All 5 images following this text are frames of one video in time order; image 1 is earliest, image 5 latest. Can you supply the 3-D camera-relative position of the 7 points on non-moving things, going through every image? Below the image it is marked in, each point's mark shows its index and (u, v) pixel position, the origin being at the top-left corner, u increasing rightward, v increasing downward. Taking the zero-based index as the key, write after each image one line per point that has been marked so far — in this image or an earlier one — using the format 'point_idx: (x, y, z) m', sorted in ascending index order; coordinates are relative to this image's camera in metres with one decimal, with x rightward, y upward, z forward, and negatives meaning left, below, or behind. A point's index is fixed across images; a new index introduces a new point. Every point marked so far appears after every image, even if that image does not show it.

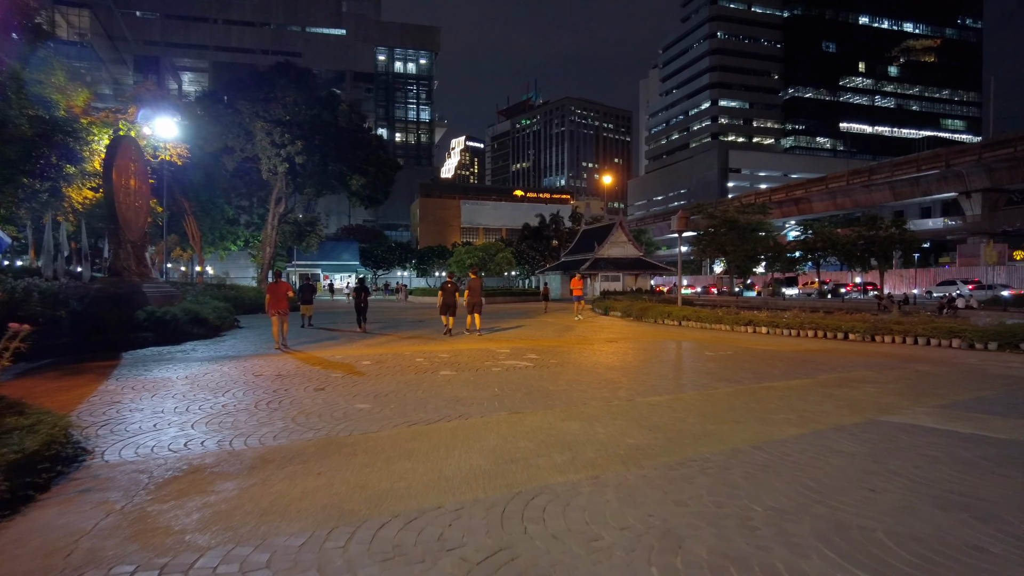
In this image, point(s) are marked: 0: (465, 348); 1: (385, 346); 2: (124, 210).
0: (-0.9, -1.1, +12.6) m
1: (-2.6, -1.2, +13.1) m
2: (-9.6, +1.9, +16.2) m
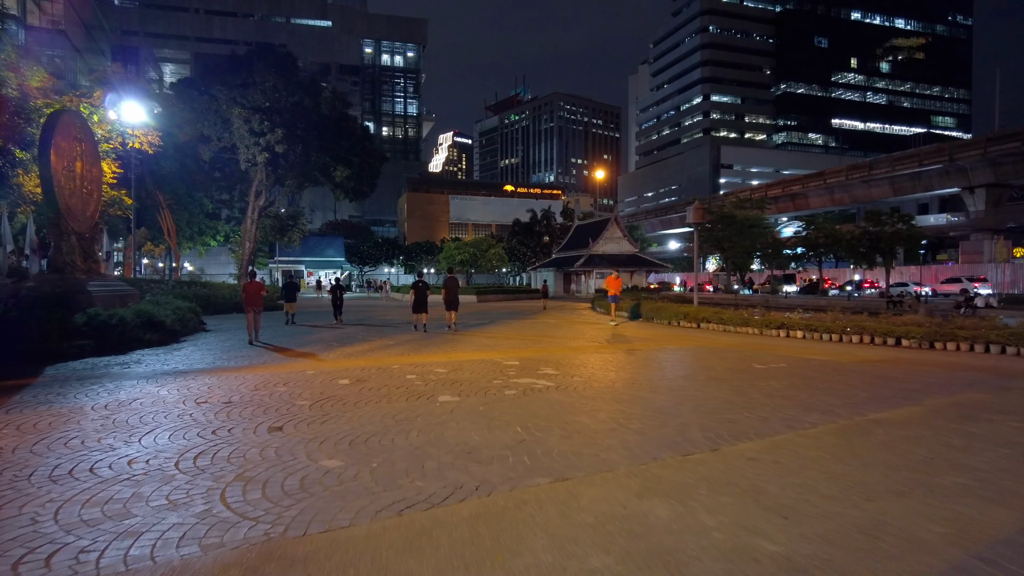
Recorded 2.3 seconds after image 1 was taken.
0: (-0.8, -1.1, +10.5) m
1: (-2.5, -1.2, +11.0) m
2: (-9.6, +1.9, +14.0) m
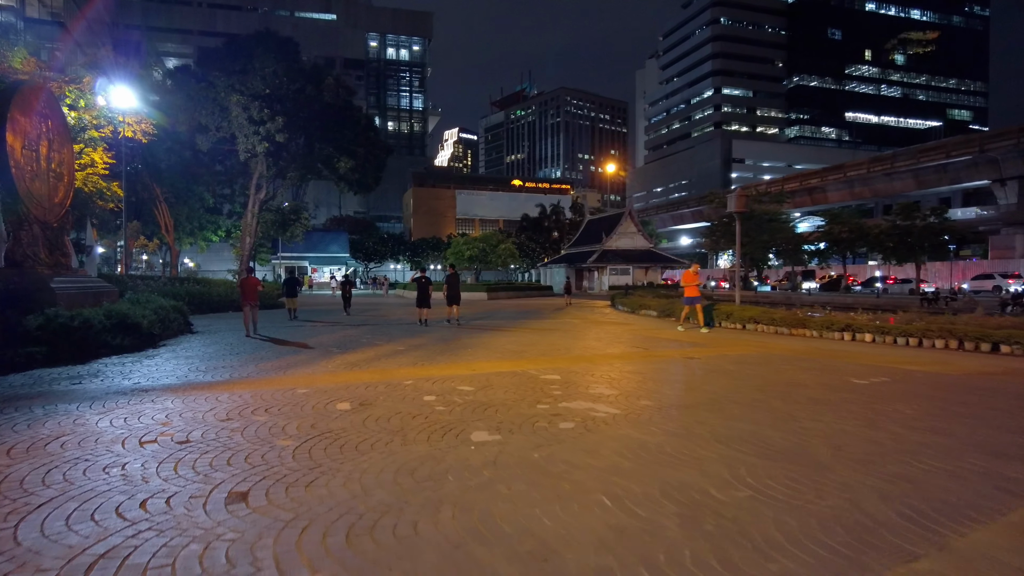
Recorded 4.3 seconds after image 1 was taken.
0: (-0.3, -1.1, +8.6) m
1: (-1.9, -1.1, +9.1) m
2: (-9.0, +2.0, +12.1) m
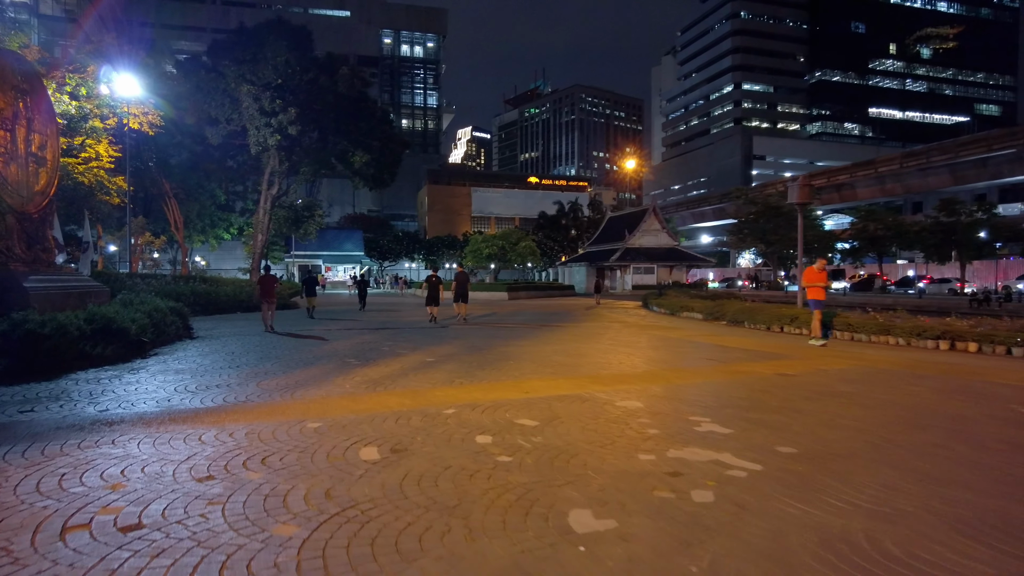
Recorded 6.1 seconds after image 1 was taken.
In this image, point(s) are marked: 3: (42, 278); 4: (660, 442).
0: (+0.4, -1.1, +6.8) m
1: (-1.3, -1.1, +7.4) m
2: (-8.3, +2.0, +10.5) m
3: (-8.0, +0.2, +11.2) m
4: (+1.1, -1.2, +5.0) m
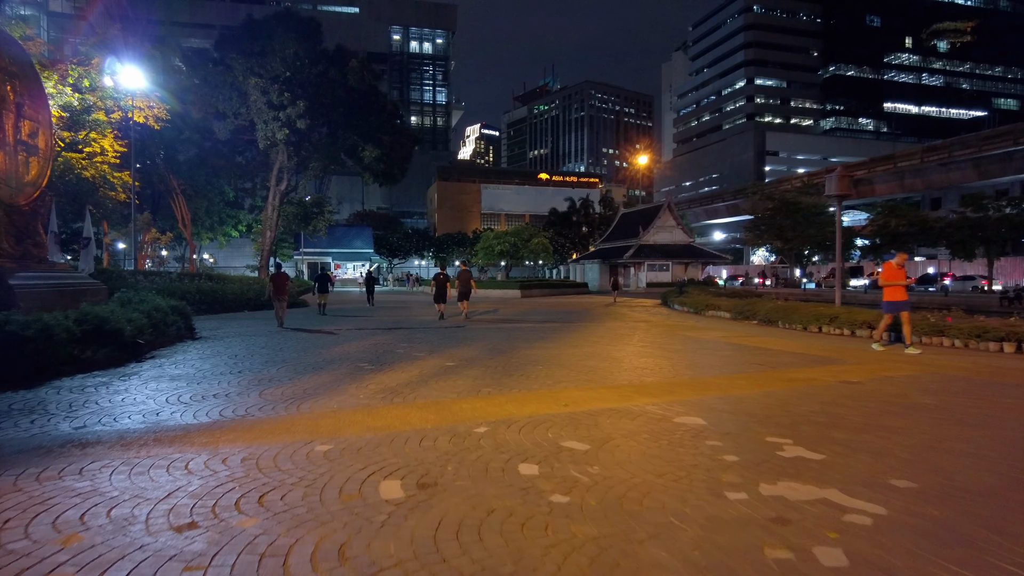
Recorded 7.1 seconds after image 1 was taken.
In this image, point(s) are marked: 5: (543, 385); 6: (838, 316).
0: (+0.8, -1.1, +5.9) m
1: (-0.9, -1.1, +6.5) m
2: (-7.9, +2.0, +9.7) m
3: (-7.6, +0.2, +10.4) m
4: (+1.4, -1.2, +4.1) m
5: (+0.3, -1.1, +7.3) m
6: (+6.9, -0.6, +13.8) m
